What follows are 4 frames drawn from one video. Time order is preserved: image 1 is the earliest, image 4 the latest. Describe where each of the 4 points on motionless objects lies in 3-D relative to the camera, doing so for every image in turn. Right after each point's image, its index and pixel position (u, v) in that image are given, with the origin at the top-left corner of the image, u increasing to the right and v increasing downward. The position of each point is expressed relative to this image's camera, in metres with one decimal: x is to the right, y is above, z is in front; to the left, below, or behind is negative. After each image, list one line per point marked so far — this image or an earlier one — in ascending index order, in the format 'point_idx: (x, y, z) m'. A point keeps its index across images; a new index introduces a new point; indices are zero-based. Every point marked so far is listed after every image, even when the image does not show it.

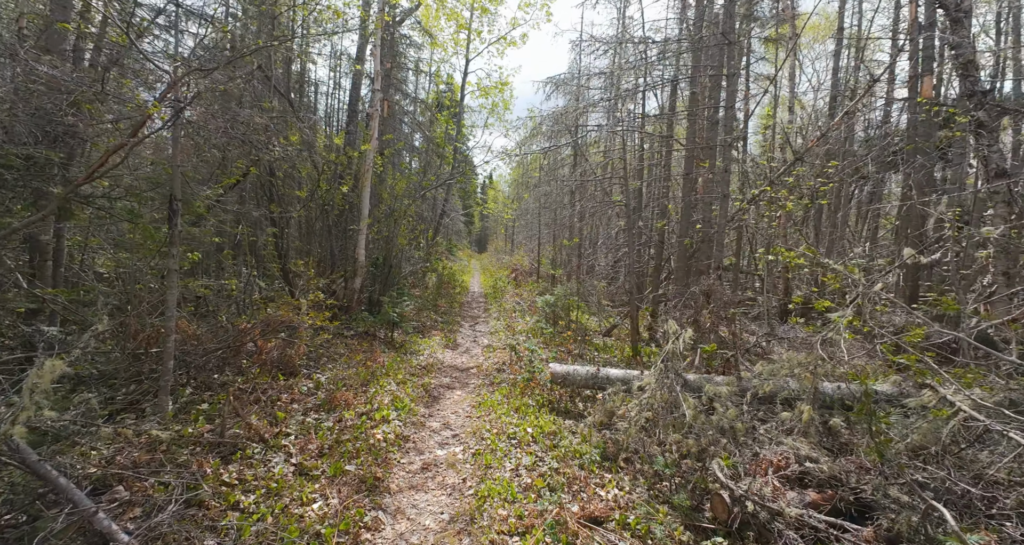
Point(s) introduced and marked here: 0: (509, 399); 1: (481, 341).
0: (0.0, -1.9, +7.2) m
1: (-0.8, -1.8, +12.5) m
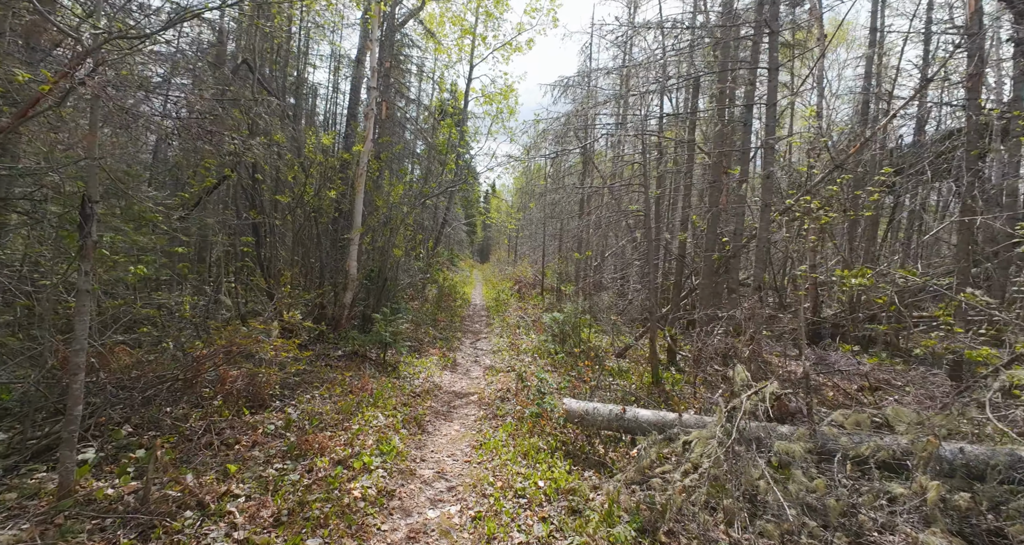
0: (0.0, -2.1, +6.1) m
1: (-0.7, -2.1, +11.4) m
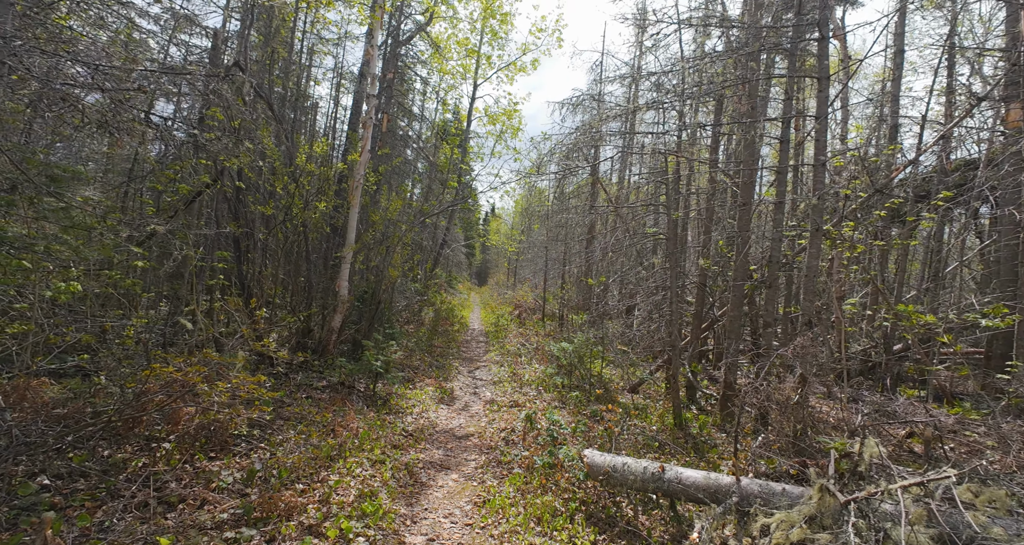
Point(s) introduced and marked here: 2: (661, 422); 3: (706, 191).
0: (+0.1, -2.4, +5.1) m
1: (-0.6, -2.6, +10.4) m
2: (+2.4, -2.4, +7.7) m
3: (+3.8, +1.6, +9.4) m
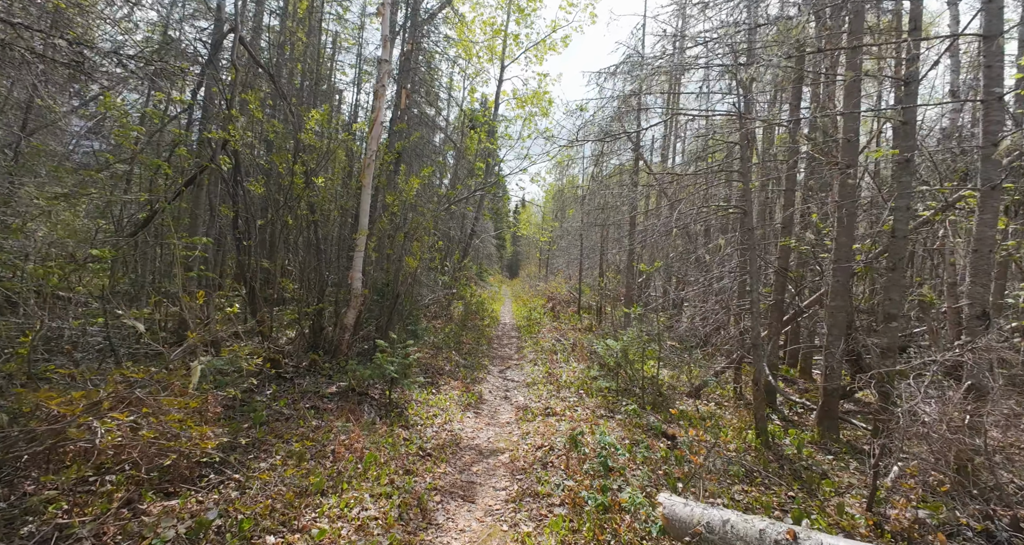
0: (+0.5, -2.2, +3.7) m
1: (+0.1, -2.4, +9.1) m
2: (+2.9, -2.1, +6.2) m
3: (+4.3, +1.9, +7.7) m
